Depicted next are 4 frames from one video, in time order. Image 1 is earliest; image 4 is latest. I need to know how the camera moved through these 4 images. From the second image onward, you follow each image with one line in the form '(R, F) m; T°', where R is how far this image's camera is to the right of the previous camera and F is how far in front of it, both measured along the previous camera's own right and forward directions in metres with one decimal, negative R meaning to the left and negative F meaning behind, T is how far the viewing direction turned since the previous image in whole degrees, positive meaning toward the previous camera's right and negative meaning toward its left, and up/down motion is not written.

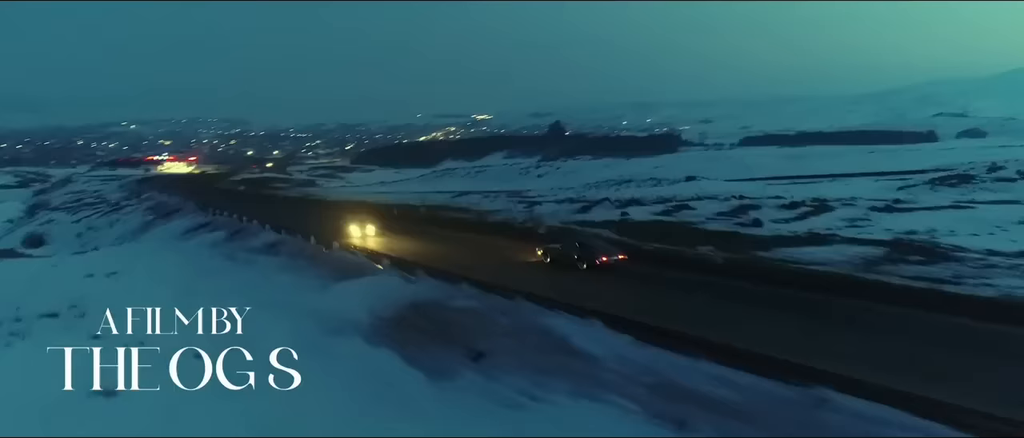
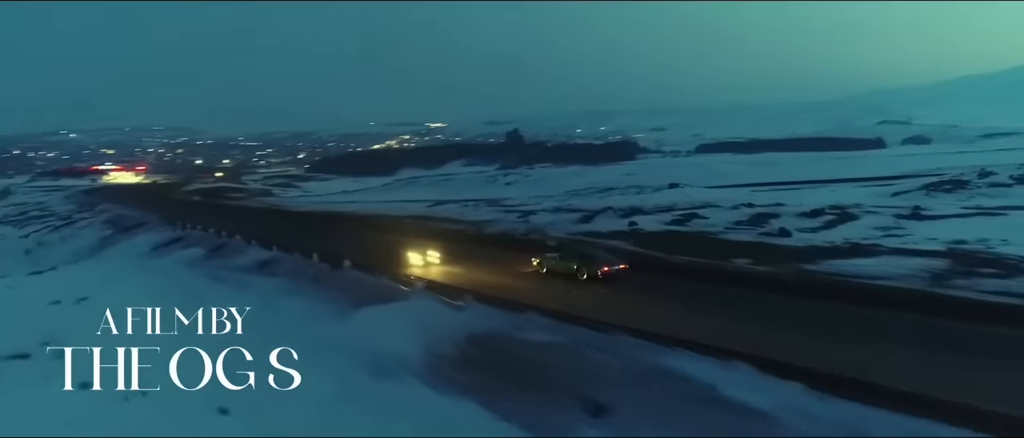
(-0.5, +0.7) m; +3°
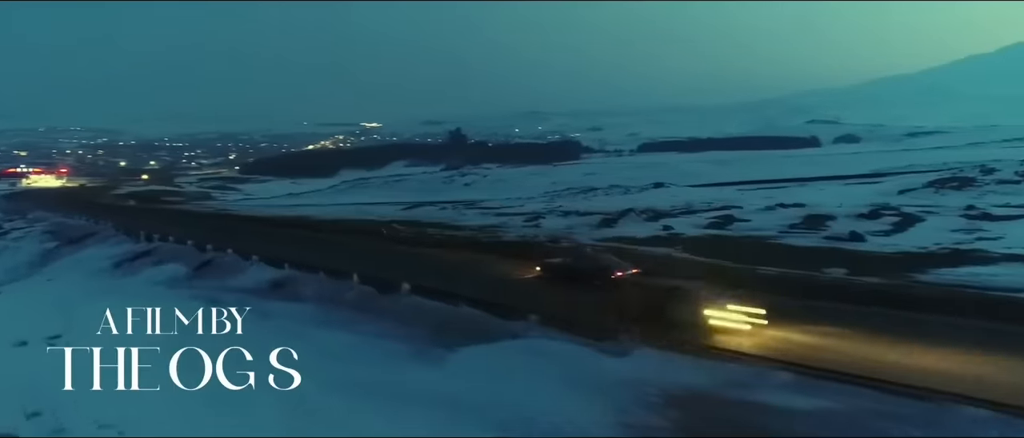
(-0.8, +1.1) m; +4°
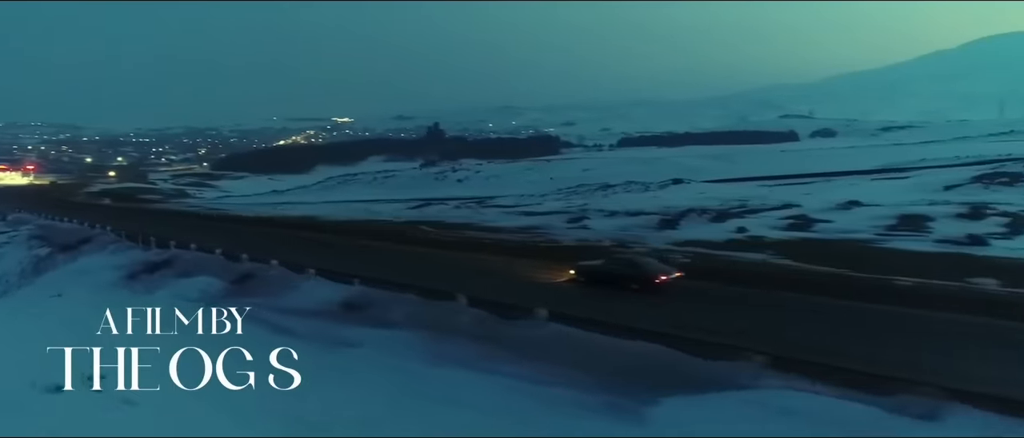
(-0.7, +0.9) m; +2°
